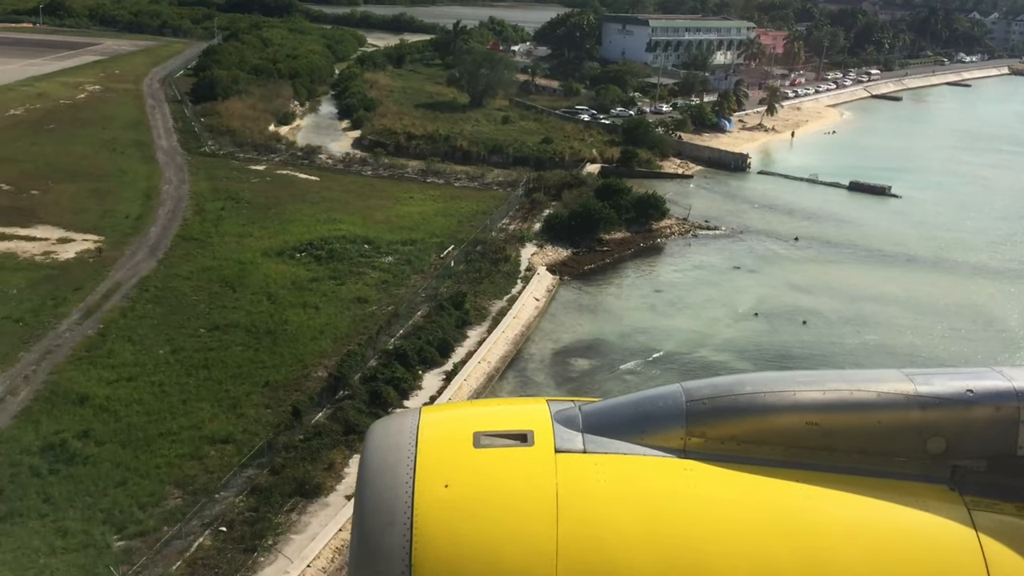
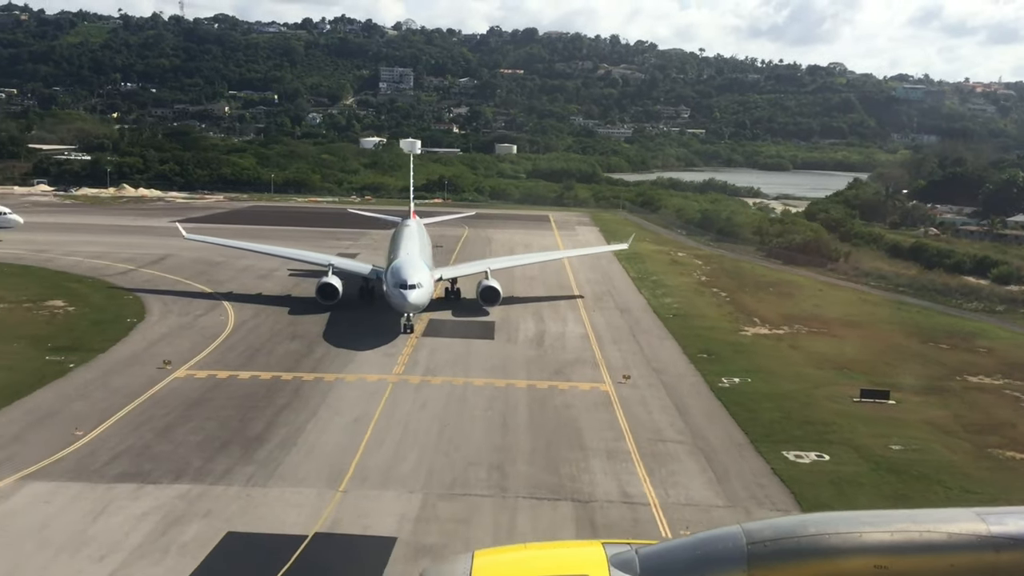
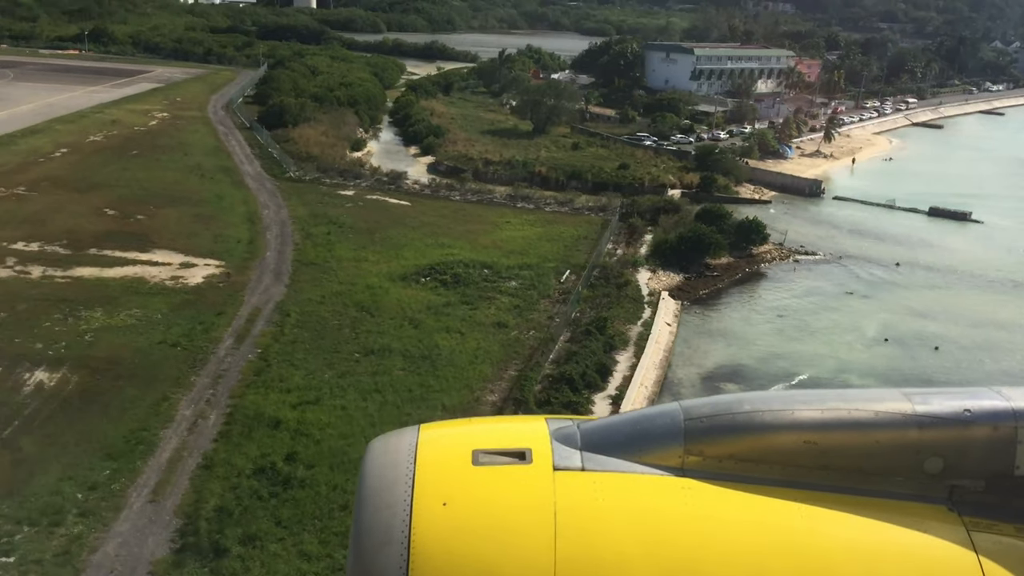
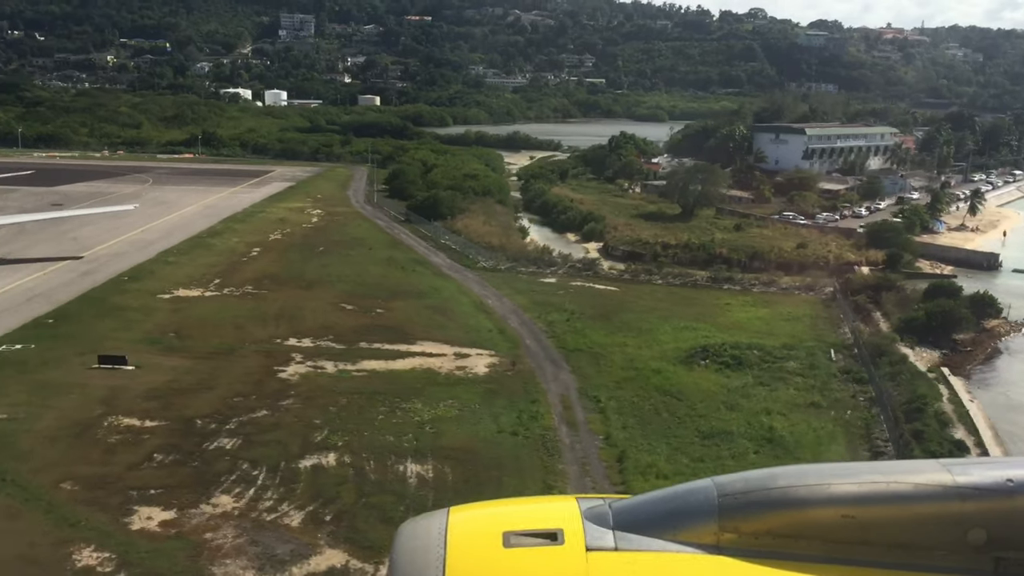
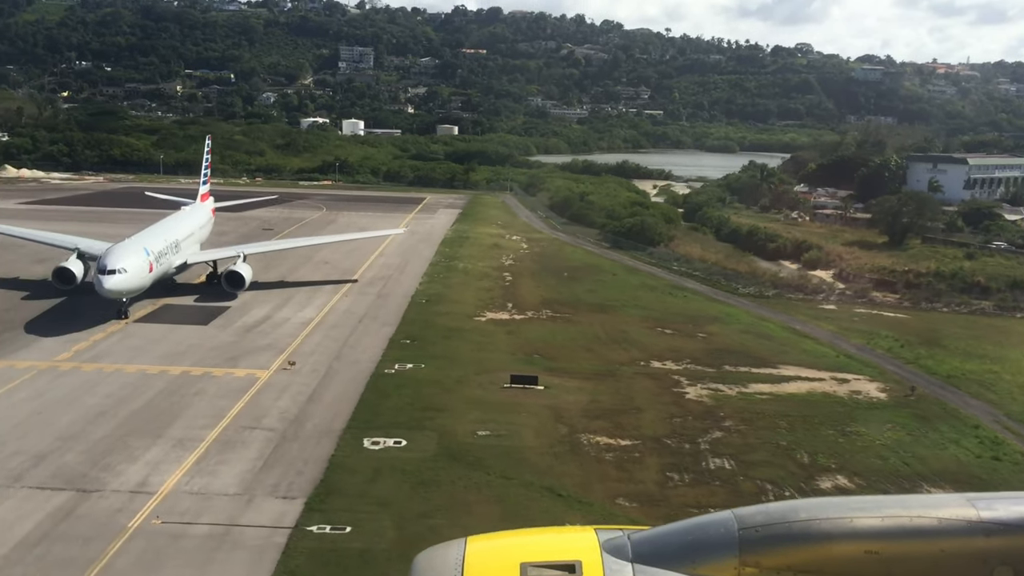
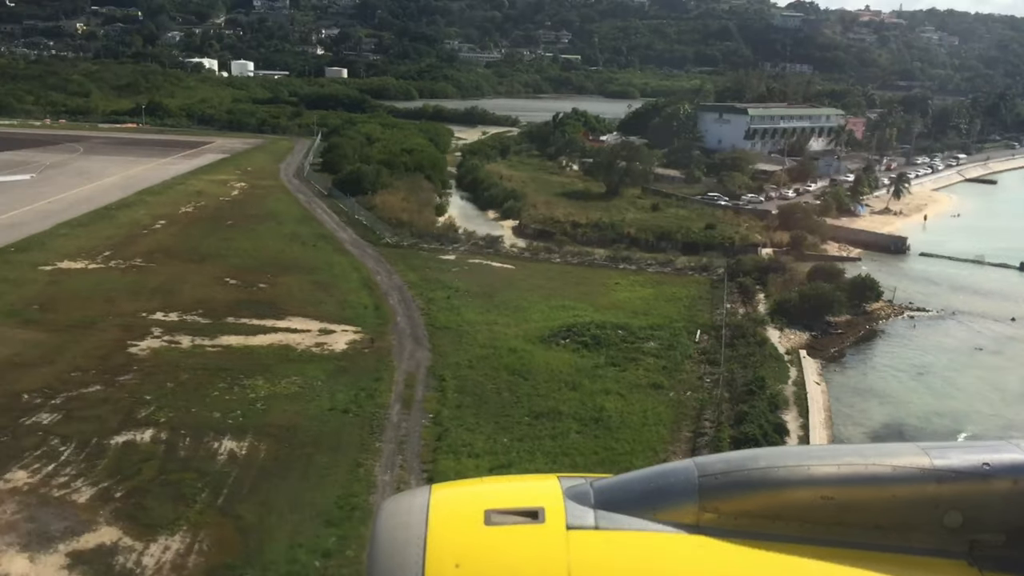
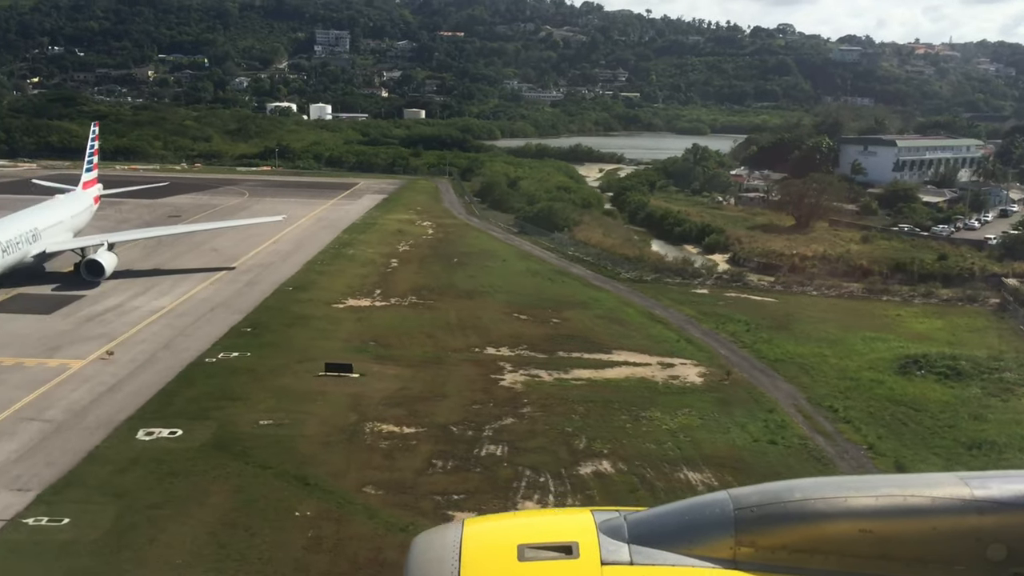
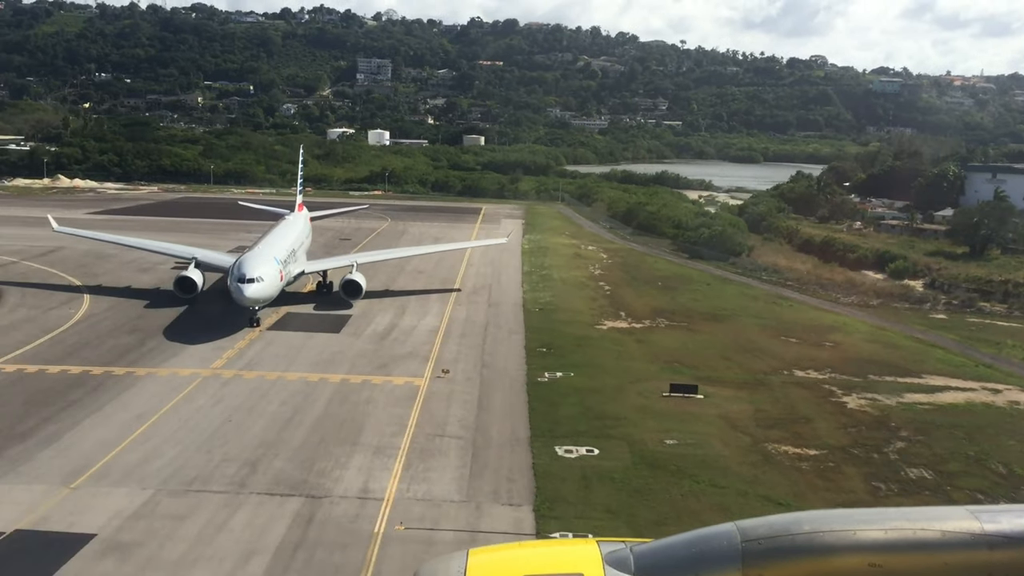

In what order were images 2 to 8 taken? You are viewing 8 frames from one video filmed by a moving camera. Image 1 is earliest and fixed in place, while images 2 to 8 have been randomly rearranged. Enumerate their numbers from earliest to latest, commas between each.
3, 6, 4, 7, 5, 8, 2
